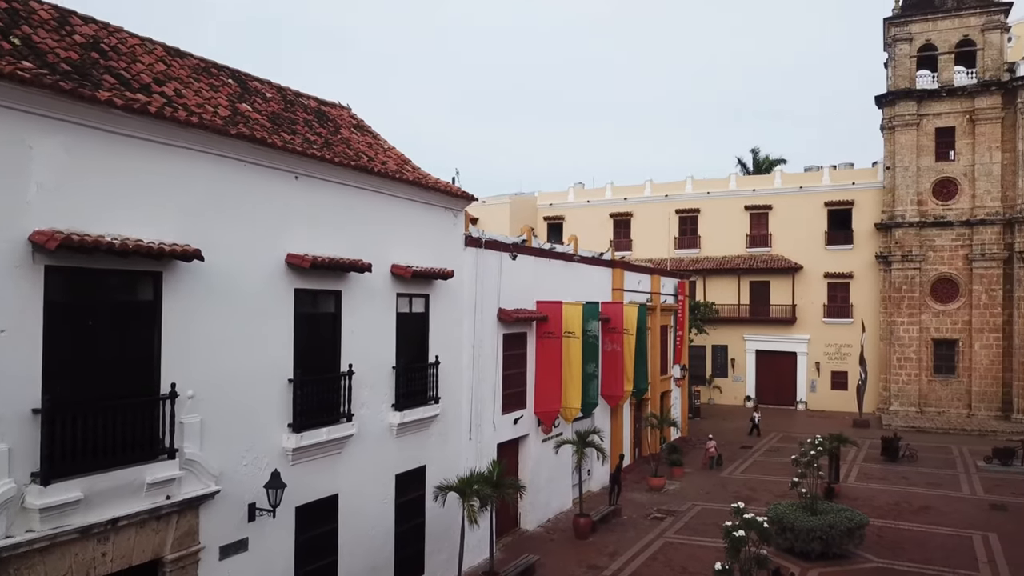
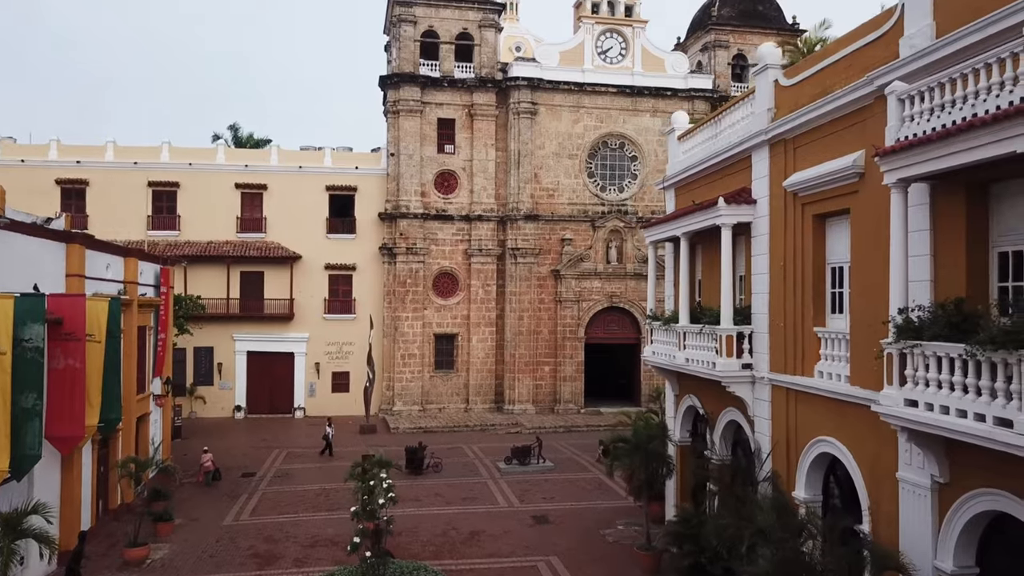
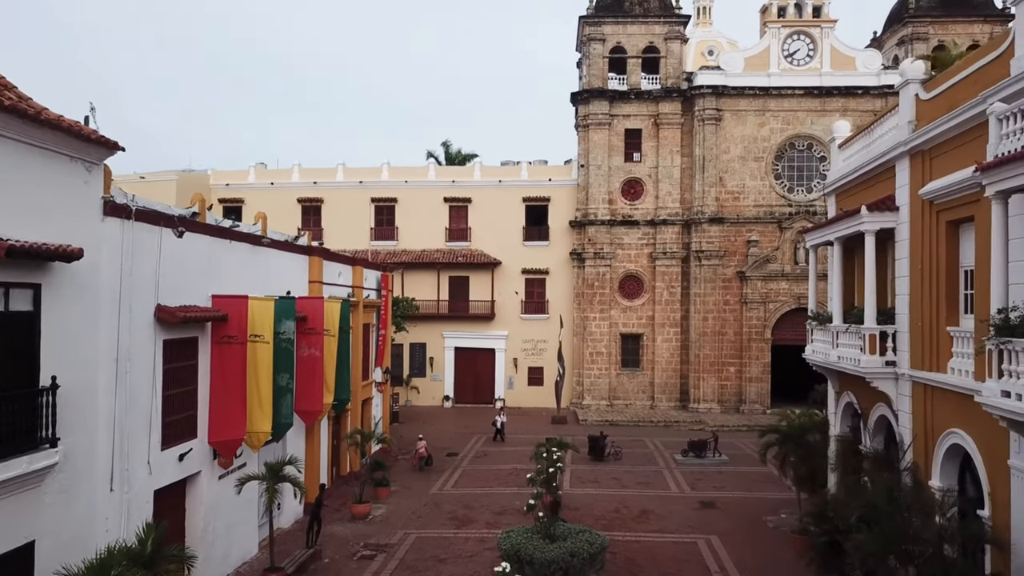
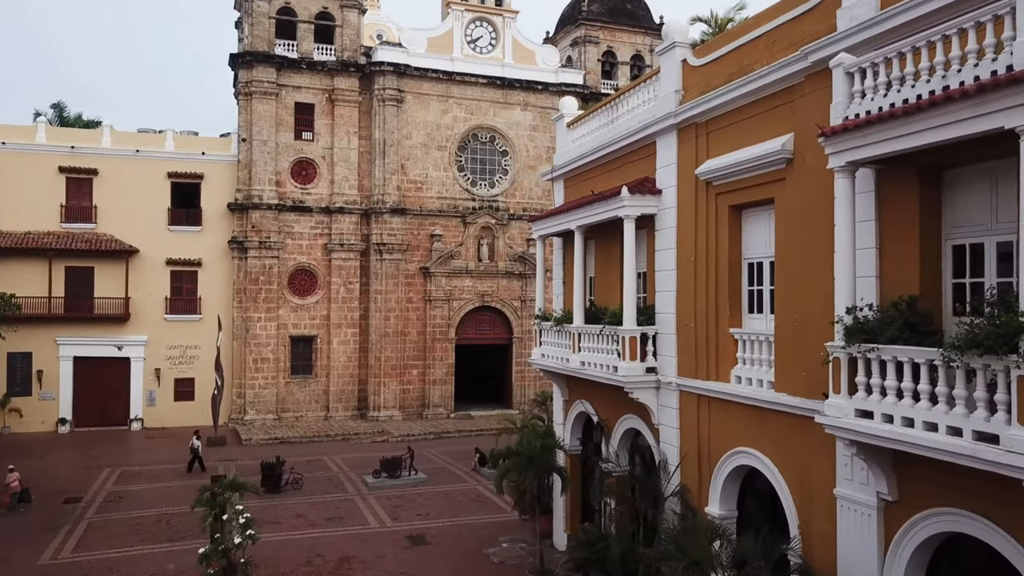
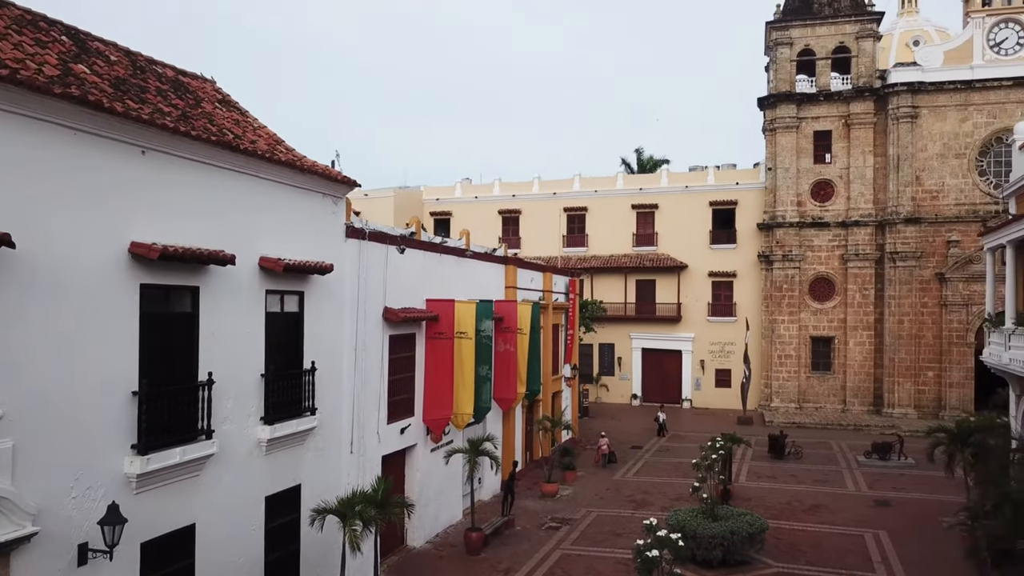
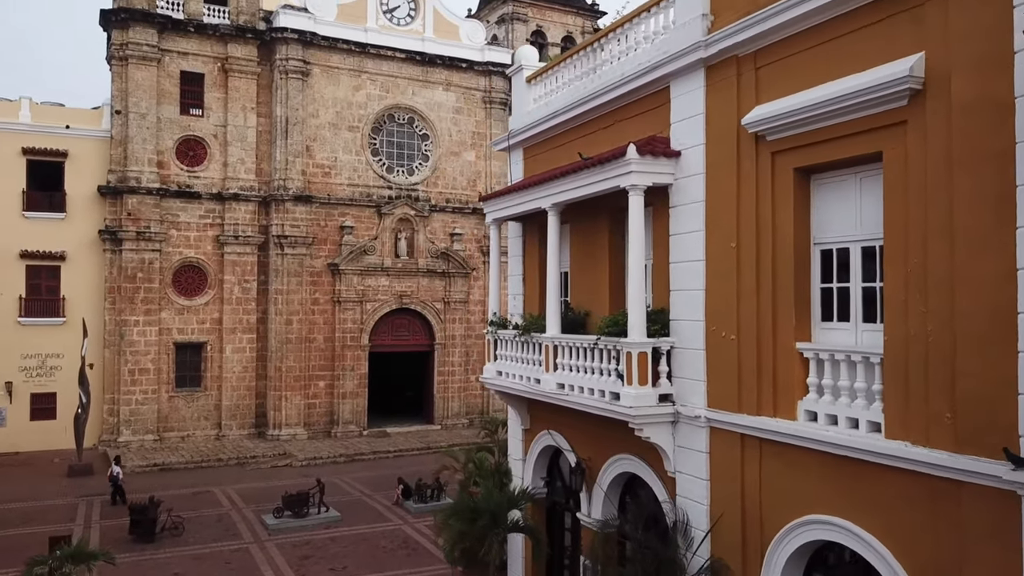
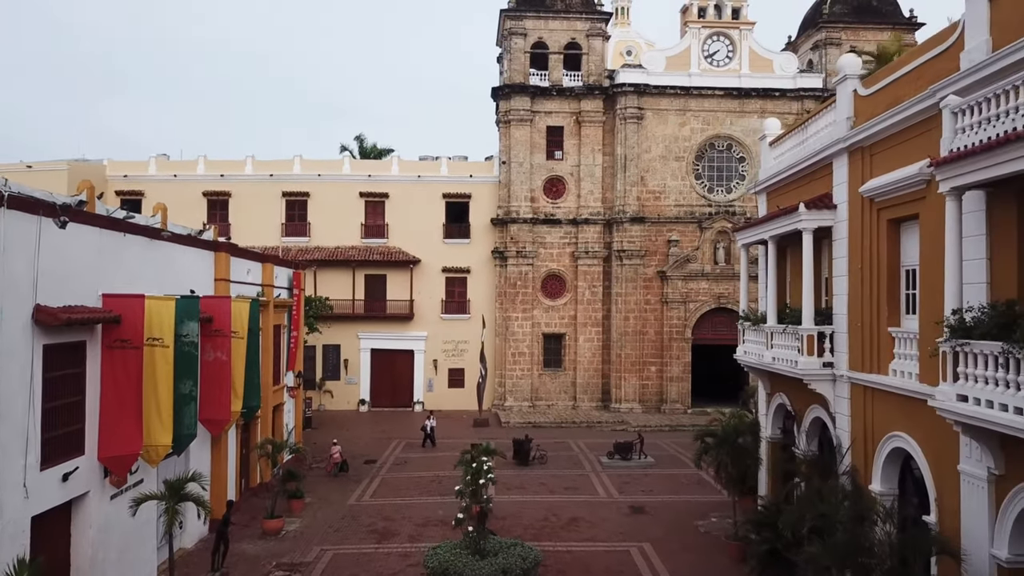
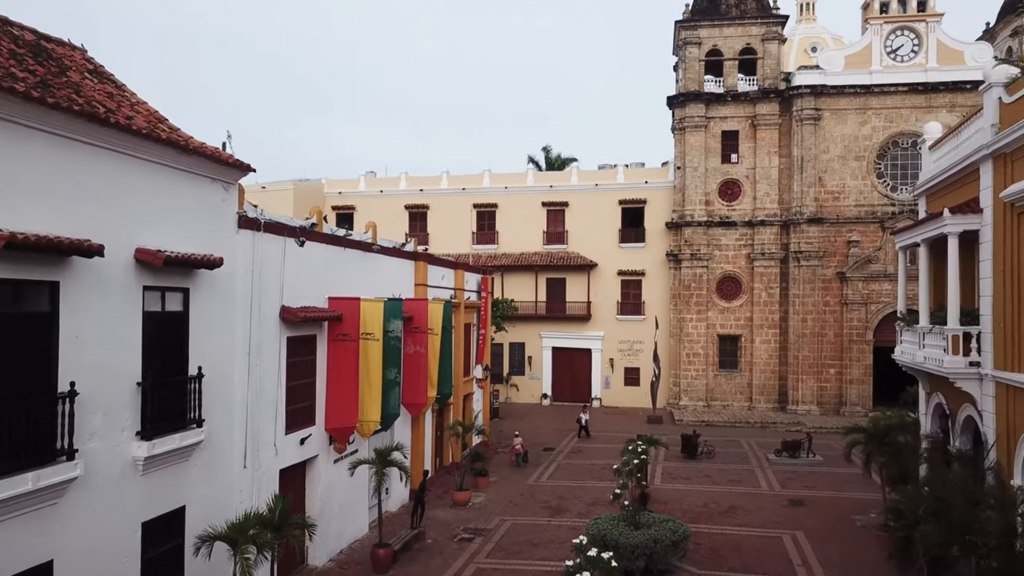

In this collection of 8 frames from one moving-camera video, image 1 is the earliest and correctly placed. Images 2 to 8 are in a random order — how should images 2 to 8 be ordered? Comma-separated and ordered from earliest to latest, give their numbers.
5, 8, 3, 7, 2, 4, 6
